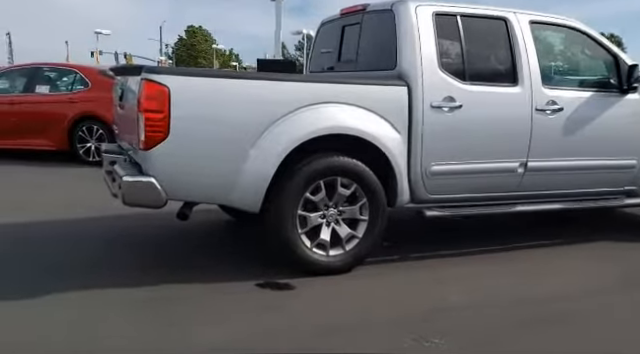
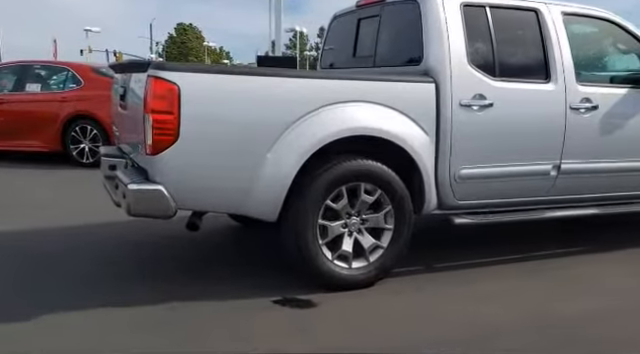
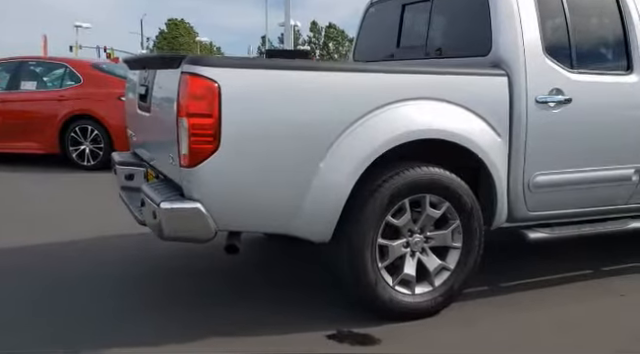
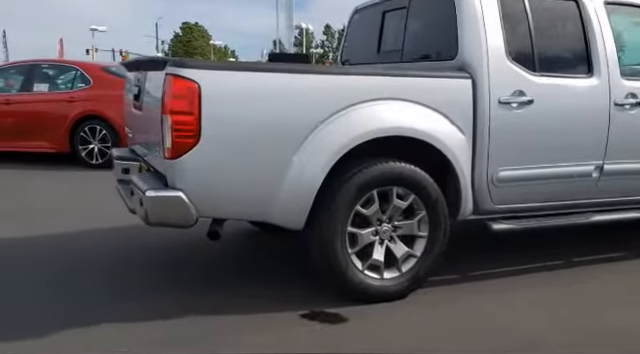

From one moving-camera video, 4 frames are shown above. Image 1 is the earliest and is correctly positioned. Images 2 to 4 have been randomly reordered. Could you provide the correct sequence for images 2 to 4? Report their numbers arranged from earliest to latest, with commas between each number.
2, 4, 3
